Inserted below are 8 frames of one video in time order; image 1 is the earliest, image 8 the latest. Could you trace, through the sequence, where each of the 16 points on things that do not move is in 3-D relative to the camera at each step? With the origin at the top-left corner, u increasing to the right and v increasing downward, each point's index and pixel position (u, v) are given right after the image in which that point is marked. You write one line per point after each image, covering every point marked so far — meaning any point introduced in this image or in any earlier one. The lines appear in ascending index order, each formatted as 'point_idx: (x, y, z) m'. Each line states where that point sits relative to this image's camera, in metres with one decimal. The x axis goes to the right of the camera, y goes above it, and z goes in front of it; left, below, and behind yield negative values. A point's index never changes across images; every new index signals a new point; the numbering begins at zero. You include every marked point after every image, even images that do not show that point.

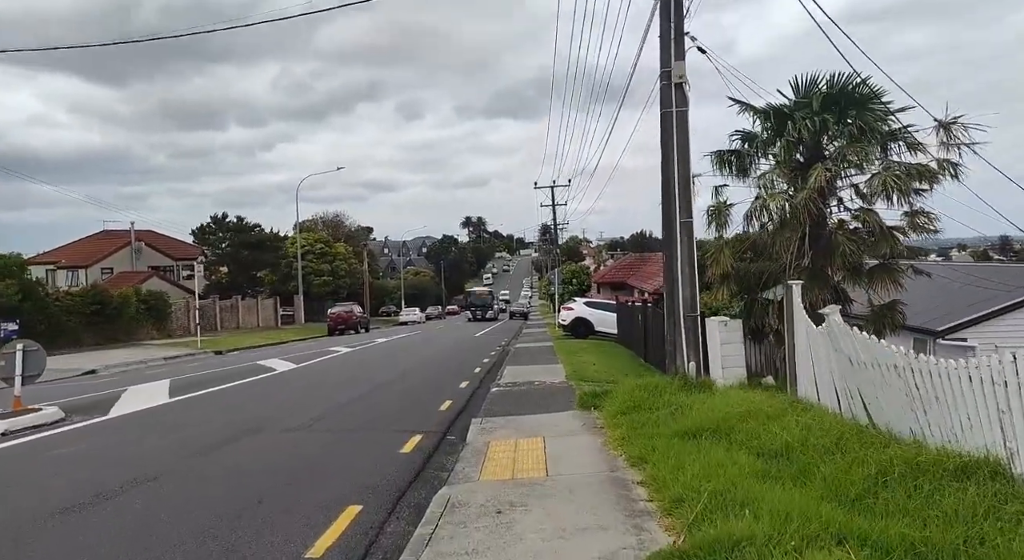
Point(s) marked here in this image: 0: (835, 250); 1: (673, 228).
0: (+5.3, +0.5, +12.2) m
1: (+2.4, +0.8, +10.6) m
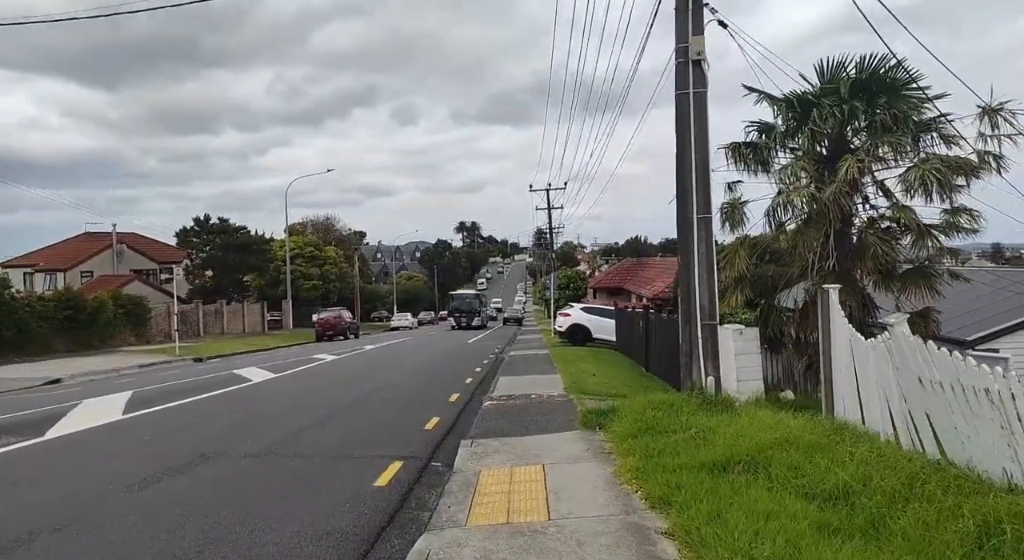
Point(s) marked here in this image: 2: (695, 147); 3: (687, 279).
0: (+5.2, +0.4, +11.0) m
1: (+2.3, +0.7, +9.4) m
2: (+2.3, +1.7, +9.4) m
3: (+2.2, 0.0, +9.5) m
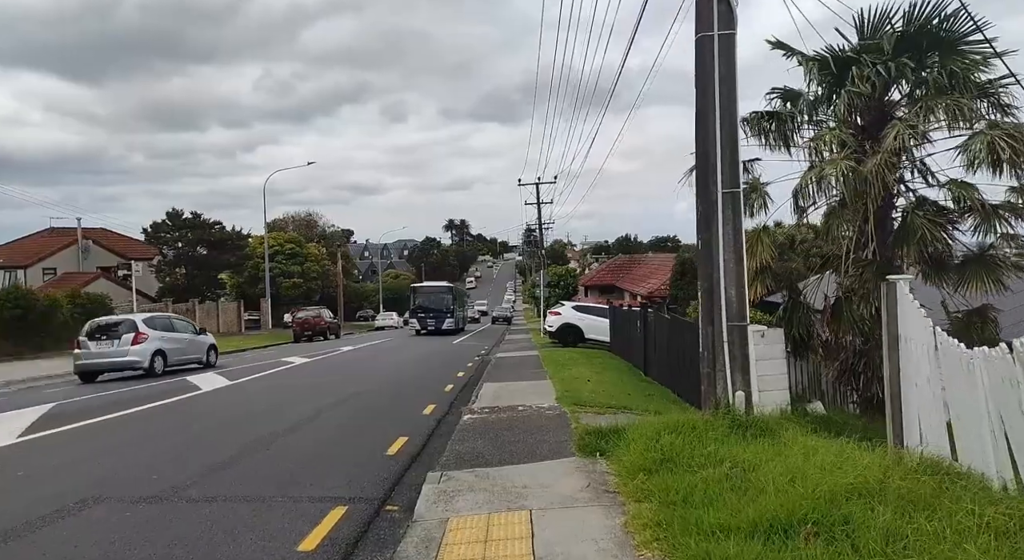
0: (+5.0, +0.5, +9.2) m
1: (+2.1, +0.8, +7.6) m
2: (+2.1, +1.8, +7.6) m
3: (+2.0, +0.1, +7.6) m
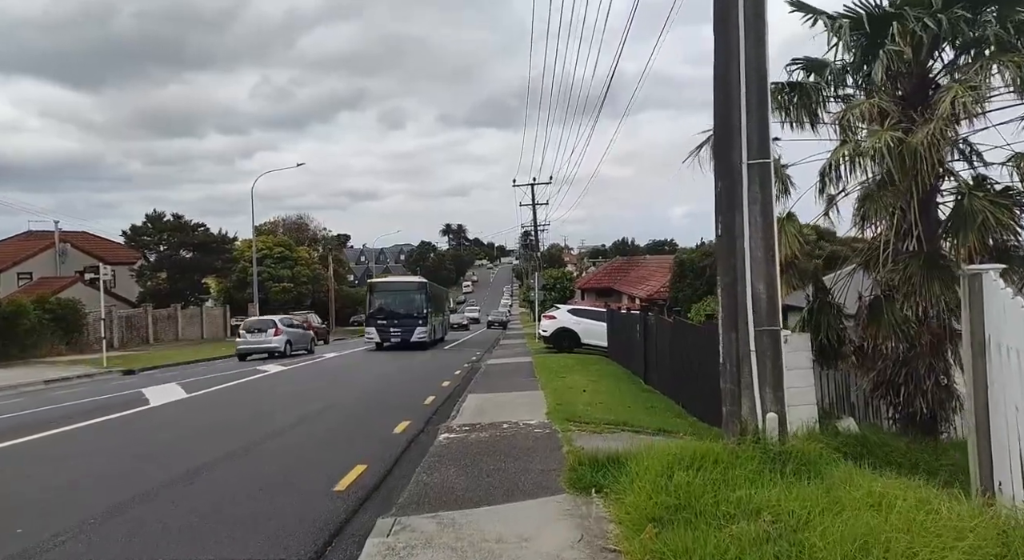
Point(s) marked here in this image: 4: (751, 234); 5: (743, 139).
0: (+4.8, +0.6, +7.7) m
1: (+1.9, +0.9, +6.0) m
2: (+1.9, +1.8, +6.1) m
3: (+1.8, +0.2, +6.1) m
4: (+1.9, +0.4, +6.0) m
5: (+1.9, +1.2, +6.1) m
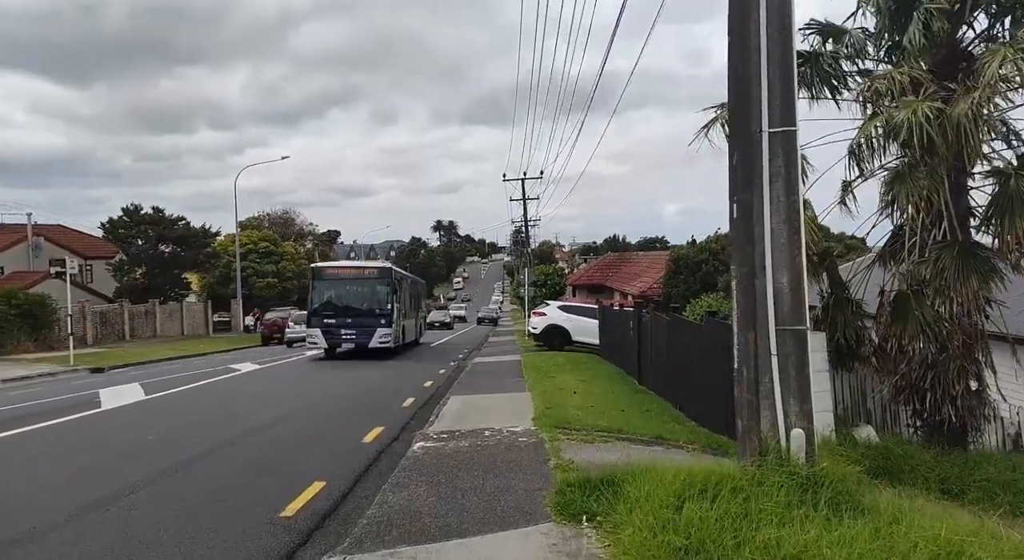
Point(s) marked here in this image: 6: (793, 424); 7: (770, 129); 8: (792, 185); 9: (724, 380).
0: (+4.6, +0.7, +6.8) m
1: (+1.7, +0.9, +5.1) m
2: (+1.7, +1.9, +5.1) m
3: (+1.6, +0.2, +5.1) m
4: (+1.8, +0.4, +5.0) m
5: (+1.7, +1.2, +5.1) m
6: (+1.9, -1.0, +5.0) m
7: (+1.8, +1.0, +5.0) m
8: (+1.9, +0.6, +5.0) m
9: (+2.9, -1.4, +10.2) m
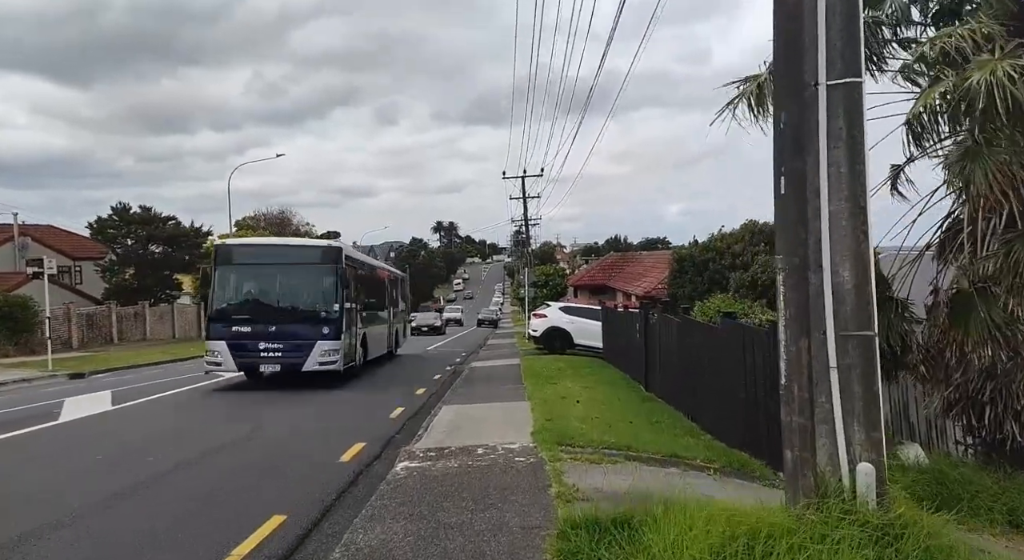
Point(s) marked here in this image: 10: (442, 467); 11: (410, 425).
0: (+4.5, +0.7, +5.7) m
1: (+1.6, +1.0, +4.0) m
2: (+1.7, +1.9, +4.1) m
3: (+1.6, +0.3, +4.1) m
4: (+1.7, +0.5, +4.0) m
5: (+1.7, +1.3, +4.0) m
6: (+1.8, -0.9, +3.9) m
7: (+1.7, +1.1, +4.0) m
8: (+1.8, +0.7, +4.0) m
9: (+2.8, -1.4, +9.2) m
10: (-0.7, -2.0, +7.8) m
11: (-1.5, -2.1, +11.0) m
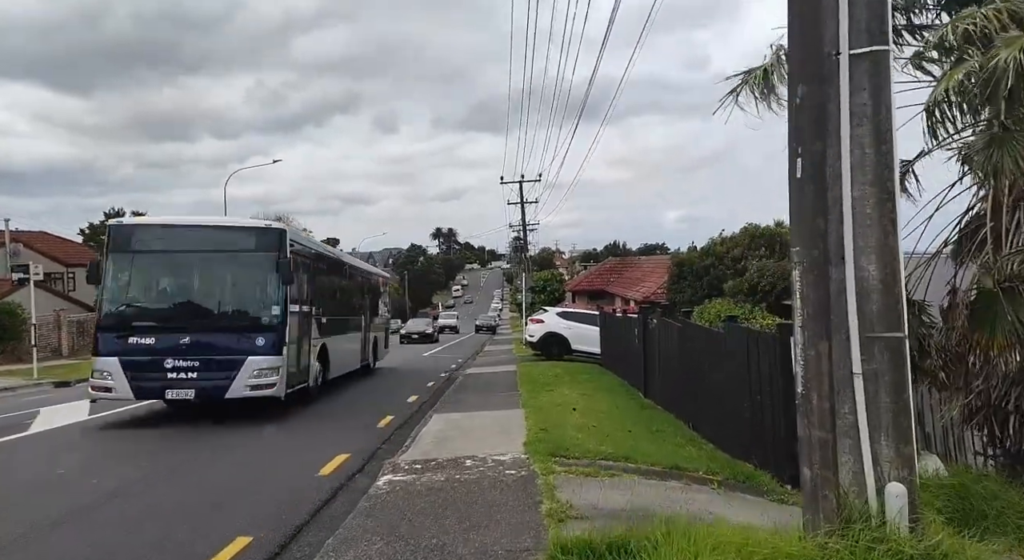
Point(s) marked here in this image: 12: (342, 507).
0: (+4.4, +0.7, +5.3) m
1: (+1.5, +1.0, +3.6) m
2: (+1.6, +2.0, +3.6) m
3: (+1.5, +0.3, +3.6) m
4: (+1.6, +0.5, +3.5) m
5: (+1.6, +1.3, +3.6) m
6: (+1.7, -0.9, +3.5) m
7: (+1.6, +1.1, +3.5) m
8: (+1.7, +0.7, +3.5) m
9: (+2.7, -1.4, +8.7) m
10: (-0.8, -2.0, +7.3) m
11: (-1.6, -2.2, +10.5) m
12: (-1.5, -2.1, +6.7) m
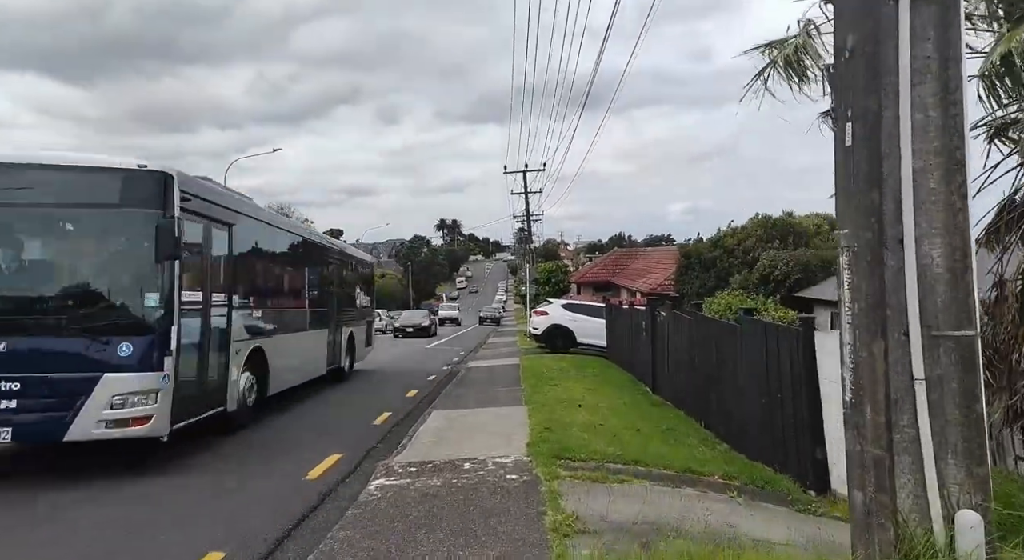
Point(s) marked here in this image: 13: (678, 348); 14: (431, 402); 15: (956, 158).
0: (+4.4, +0.8, +4.7) m
1: (+1.5, +1.0, +3.0) m
2: (+1.6, +2.0, +3.0) m
3: (+1.5, +0.3, +3.0) m
4: (+1.6, +0.5, +2.9) m
5: (+1.5, +1.3, +3.0) m
6: (+1.7, -0.9, +2.9) m
7: (+1.6, +1.1, +2.9) m
8: (+1.7, +0.7, +2.9) m
9: (+2.8, -1.3, +8.1) m
10: (-0.8, -1.9, +6.8) m
11: (-1.6, -2.0, +9.9) m
12: (-1.5, -2.0, +6.2) m
13: (+2.8, -1.1, +12.3) m
14: (-1.4, -2.1, +13.0) m
15: (+1.8, +0.5, +2.9) m
